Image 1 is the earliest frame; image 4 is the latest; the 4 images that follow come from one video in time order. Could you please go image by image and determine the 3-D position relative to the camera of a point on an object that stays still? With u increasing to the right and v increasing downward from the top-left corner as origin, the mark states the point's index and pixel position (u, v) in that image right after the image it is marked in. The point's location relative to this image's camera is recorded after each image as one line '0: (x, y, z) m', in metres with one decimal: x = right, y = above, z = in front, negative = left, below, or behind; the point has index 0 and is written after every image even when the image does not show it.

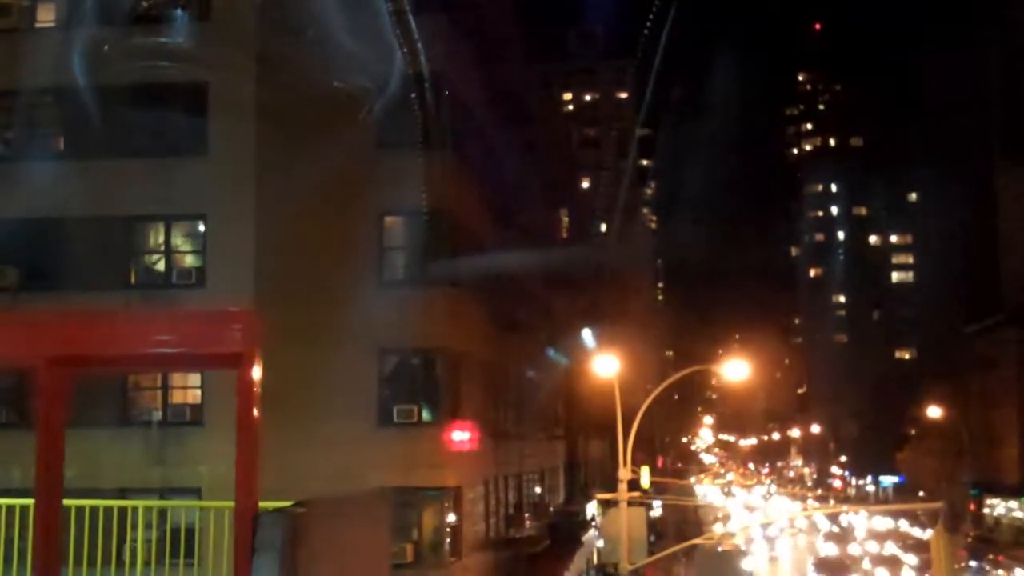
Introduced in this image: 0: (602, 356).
0: (+1.7, -1.2, +20.0) m
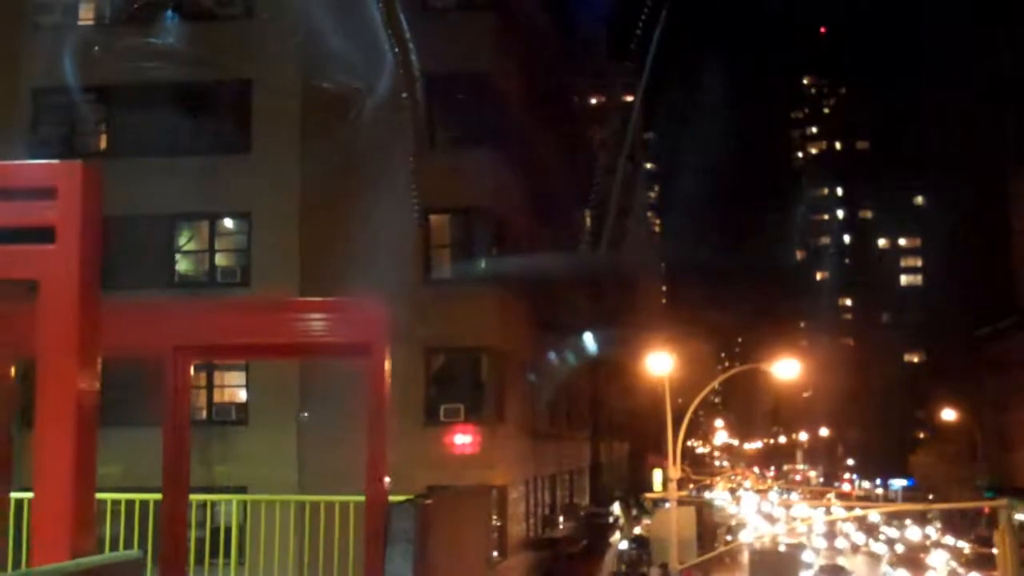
0: (+2.5, -1.1, +19.9) m
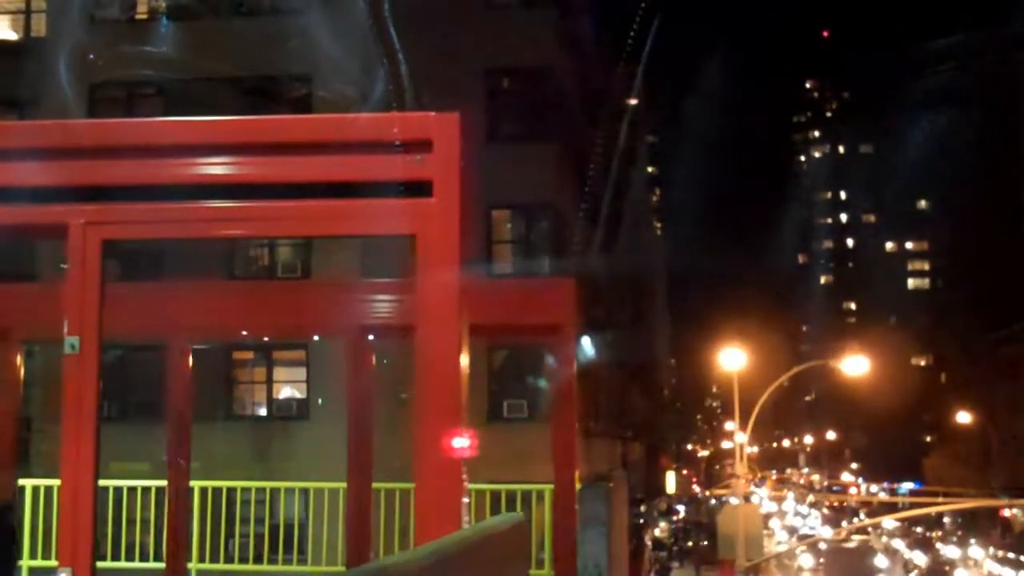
0: (+3.6, -1.1, +19.9) m
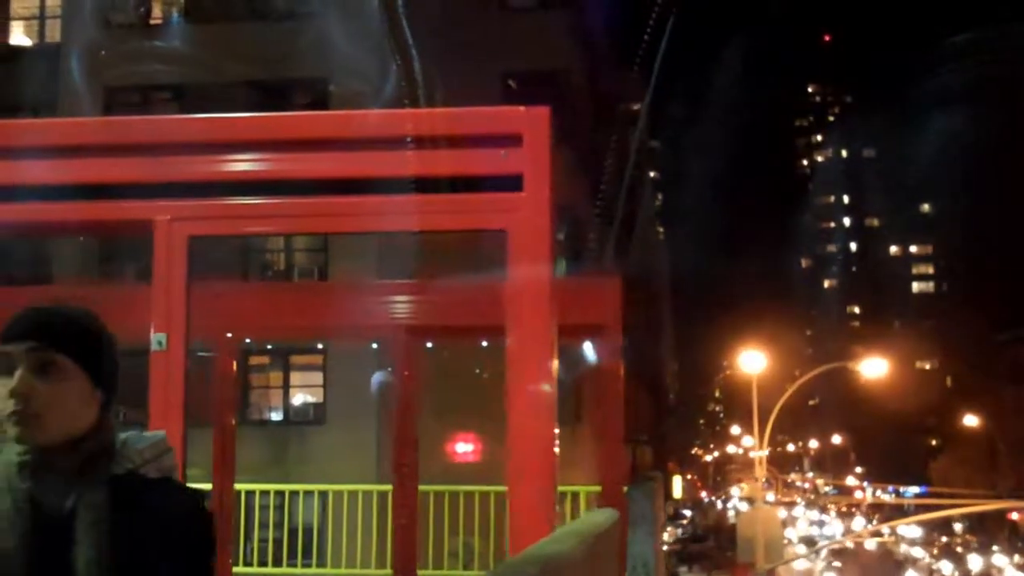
0: (+3.9, -1.1, +19.8) m
